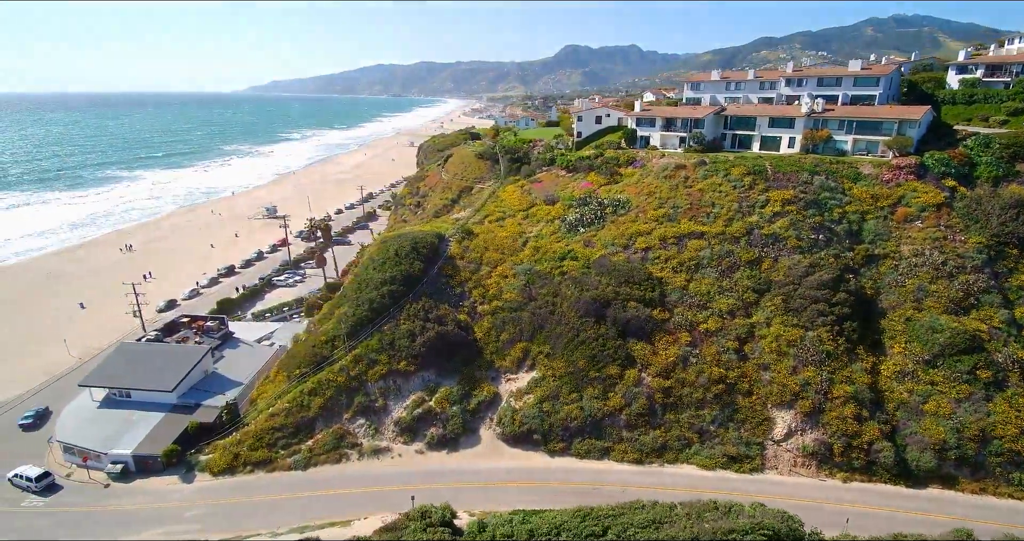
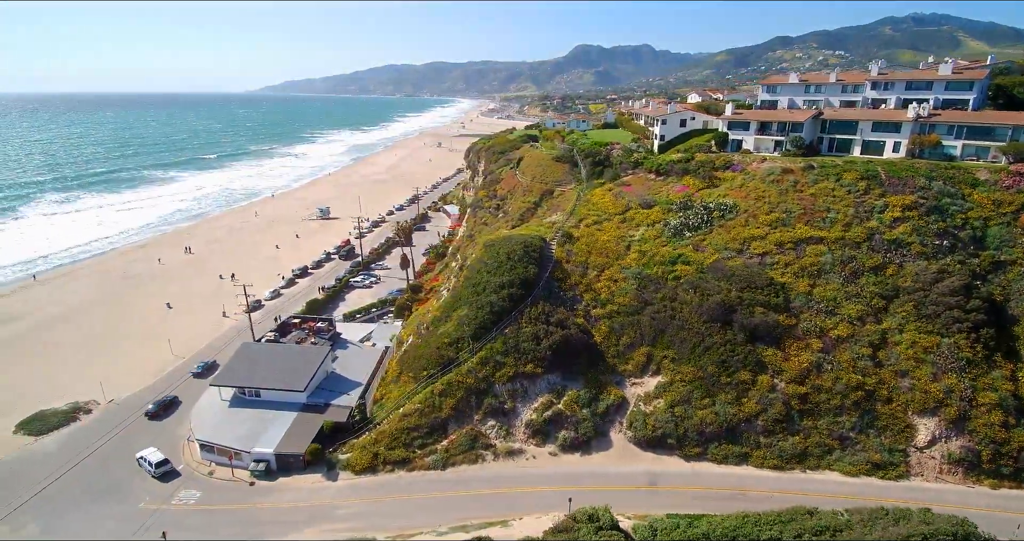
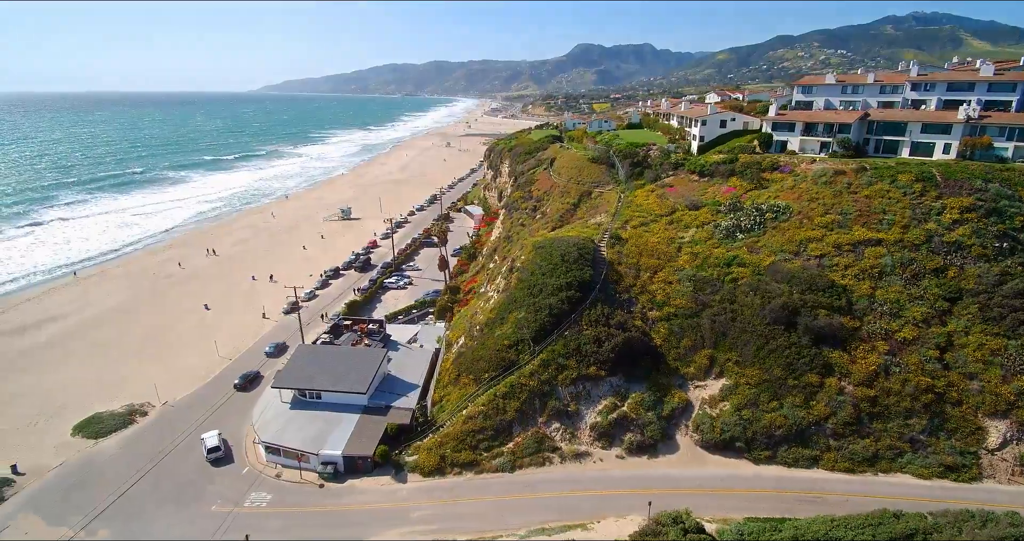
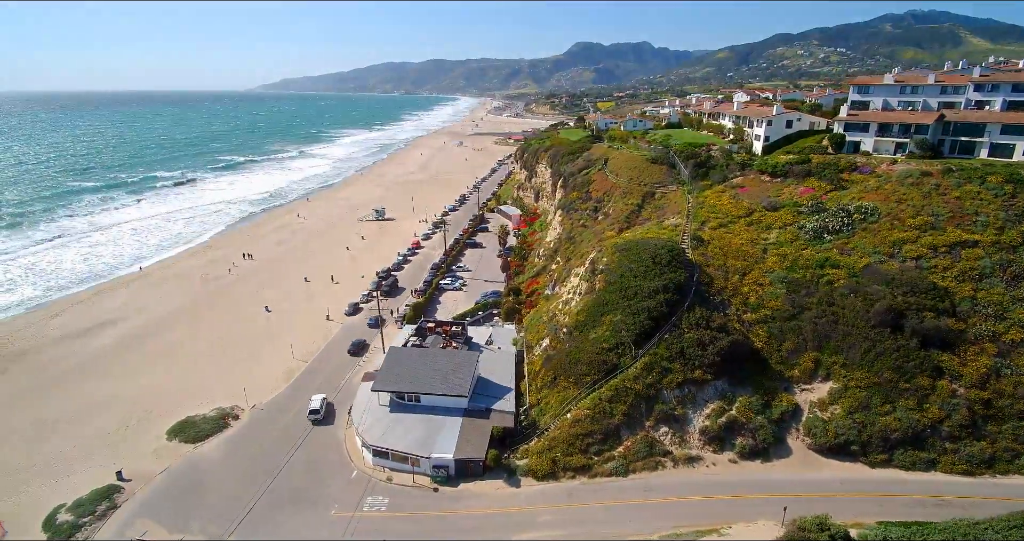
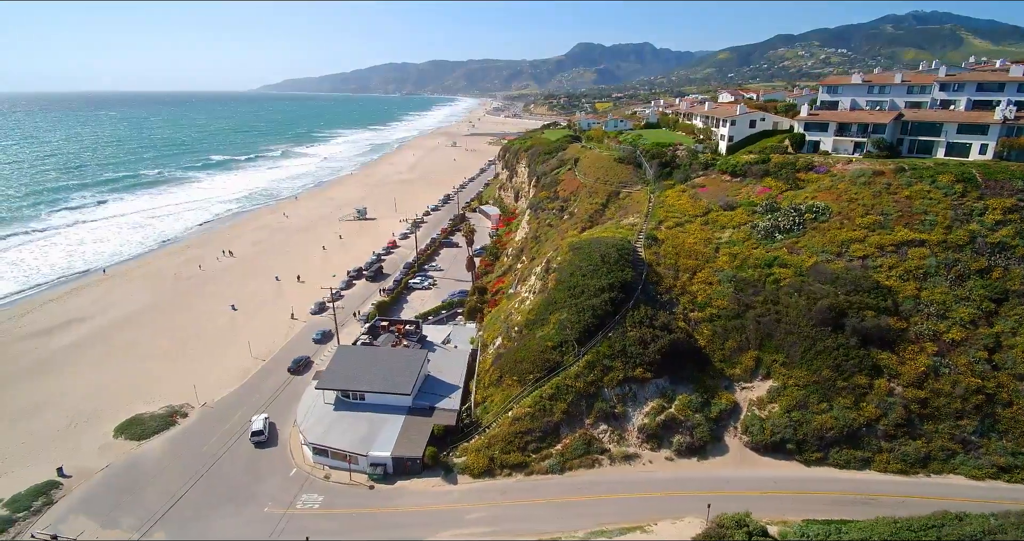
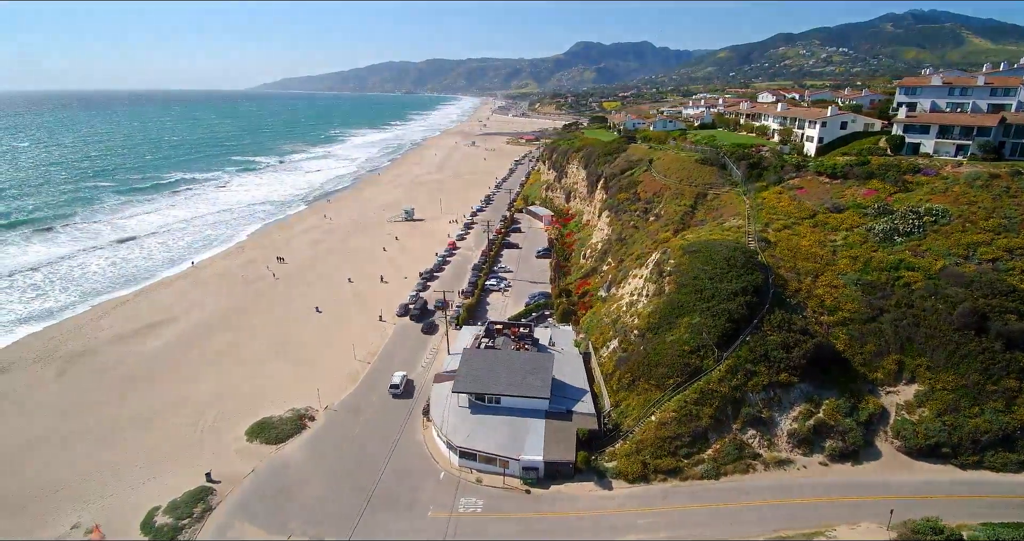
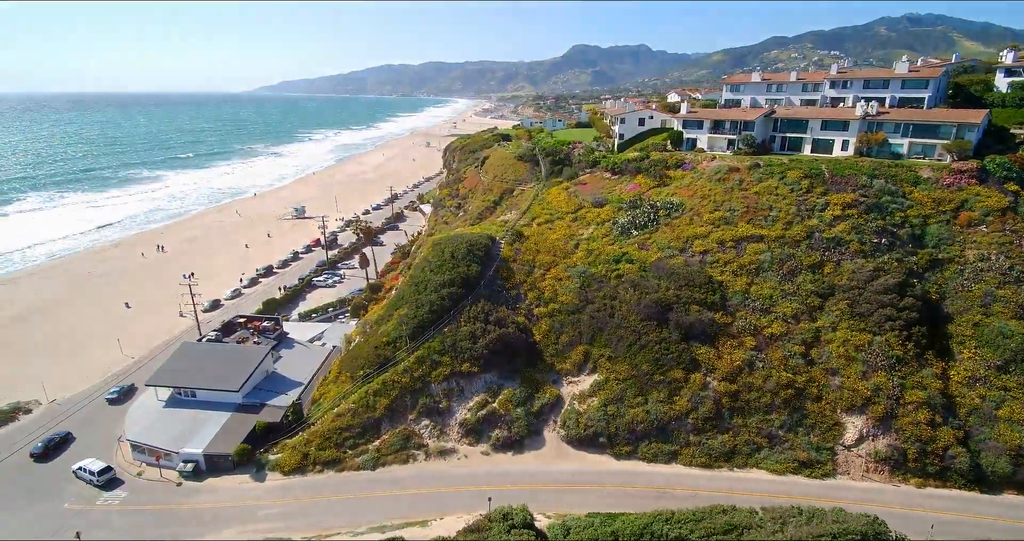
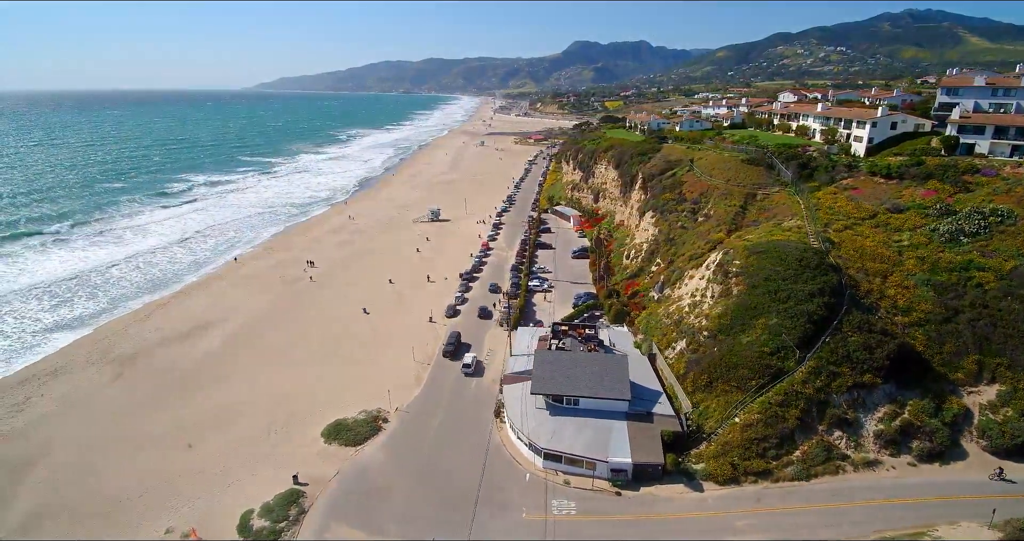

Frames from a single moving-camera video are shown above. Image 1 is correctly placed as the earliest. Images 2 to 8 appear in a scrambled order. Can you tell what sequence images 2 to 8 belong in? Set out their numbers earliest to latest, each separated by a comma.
7, 2, 3, 5, 4, 6, 8
